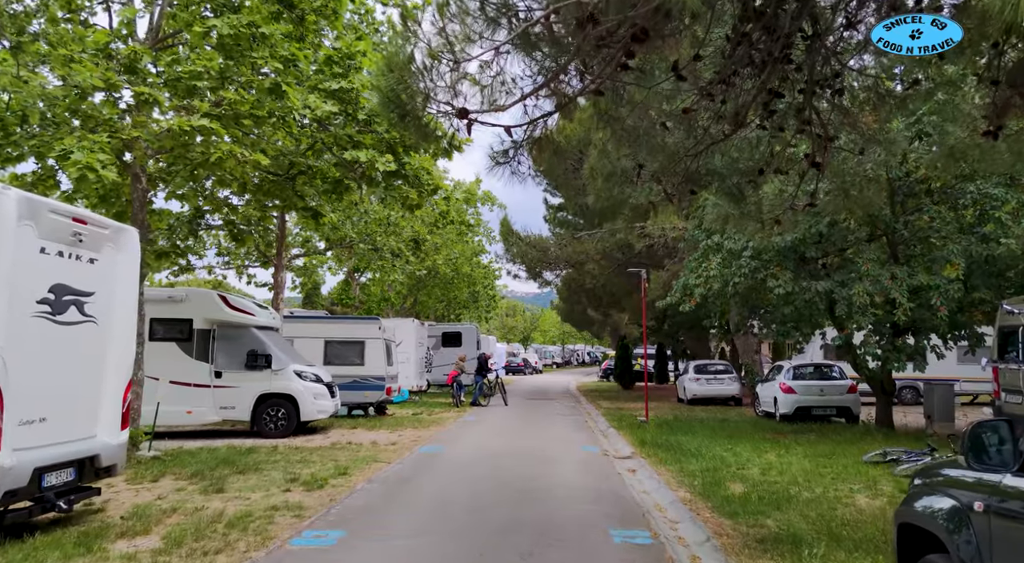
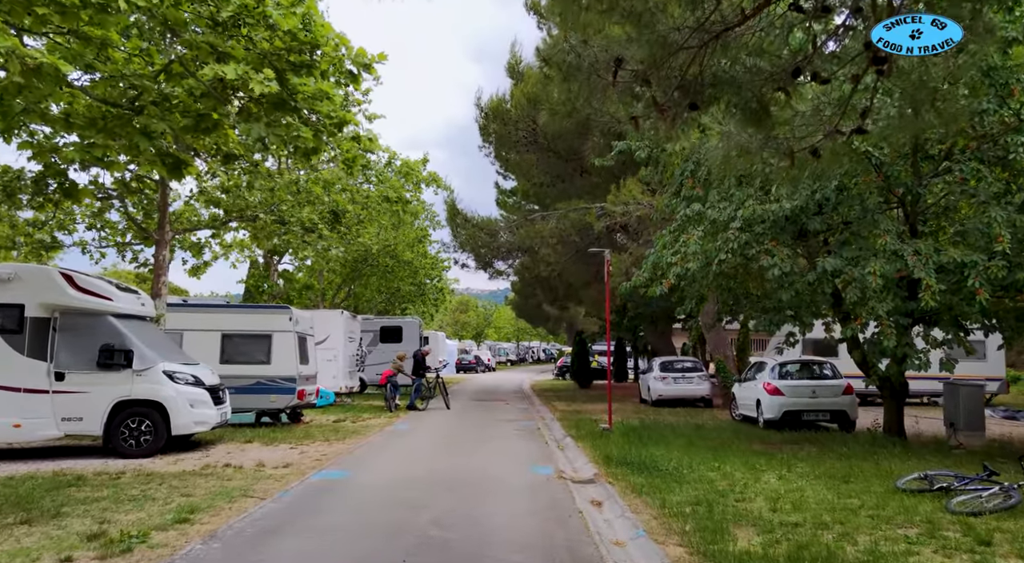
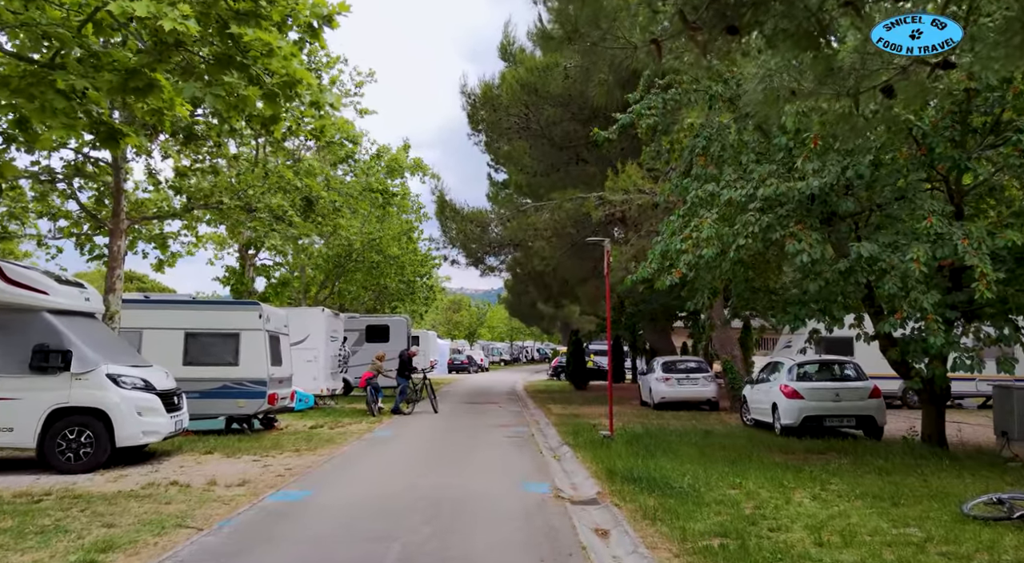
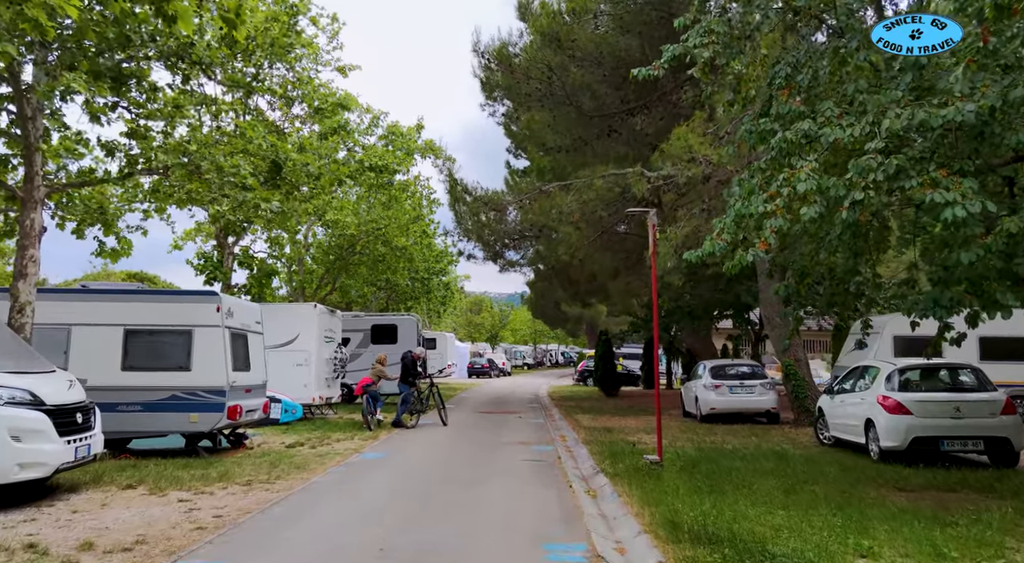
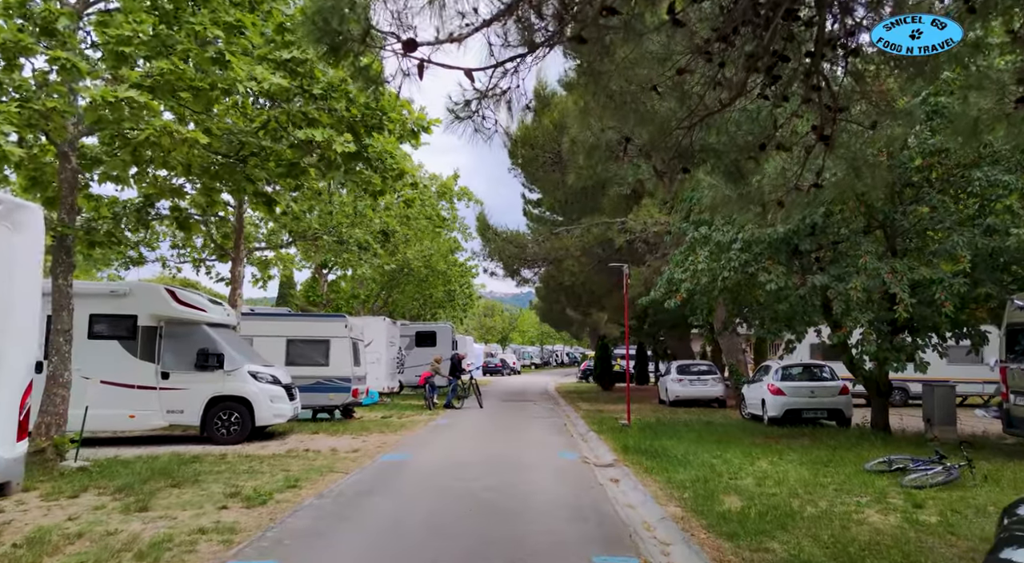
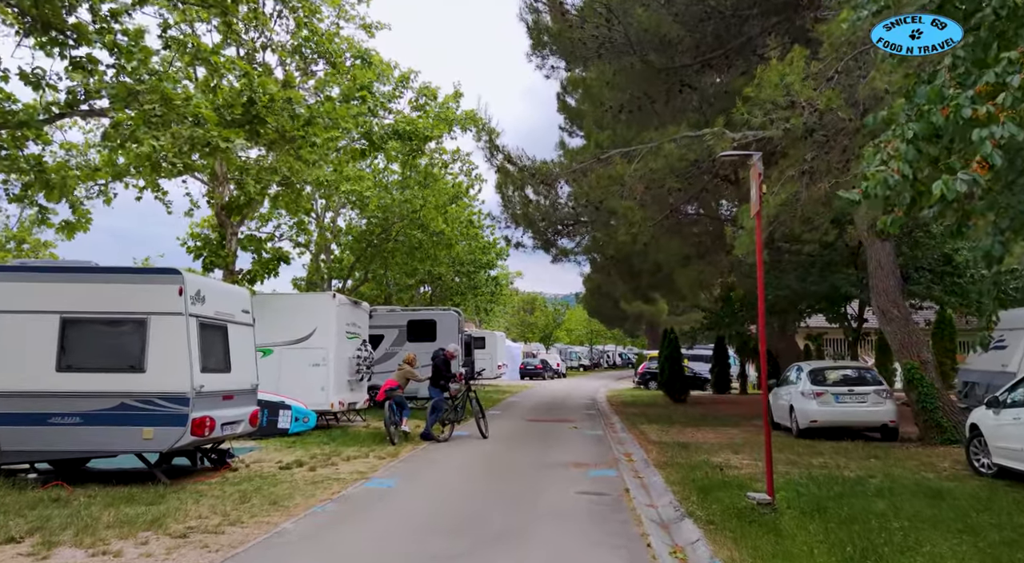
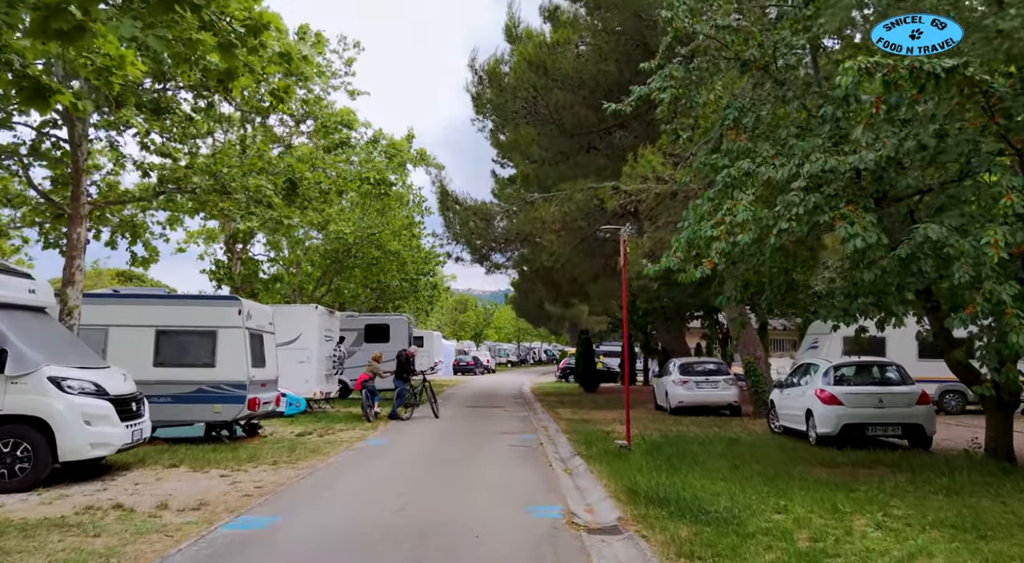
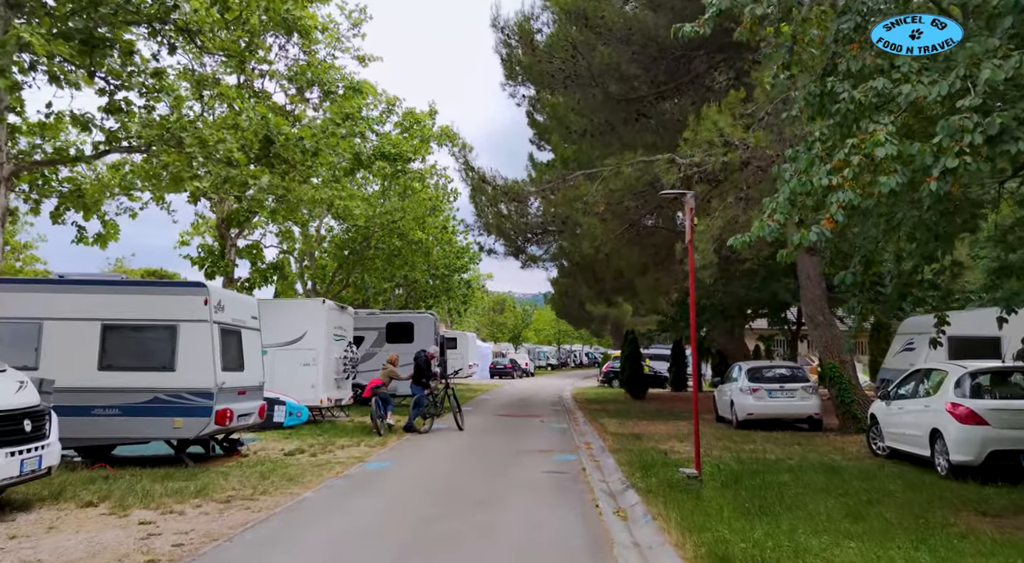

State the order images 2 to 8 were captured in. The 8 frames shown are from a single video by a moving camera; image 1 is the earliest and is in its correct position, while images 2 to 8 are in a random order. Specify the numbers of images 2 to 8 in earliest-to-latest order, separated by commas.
5, 2, 3, 7, 4, 8, 6
